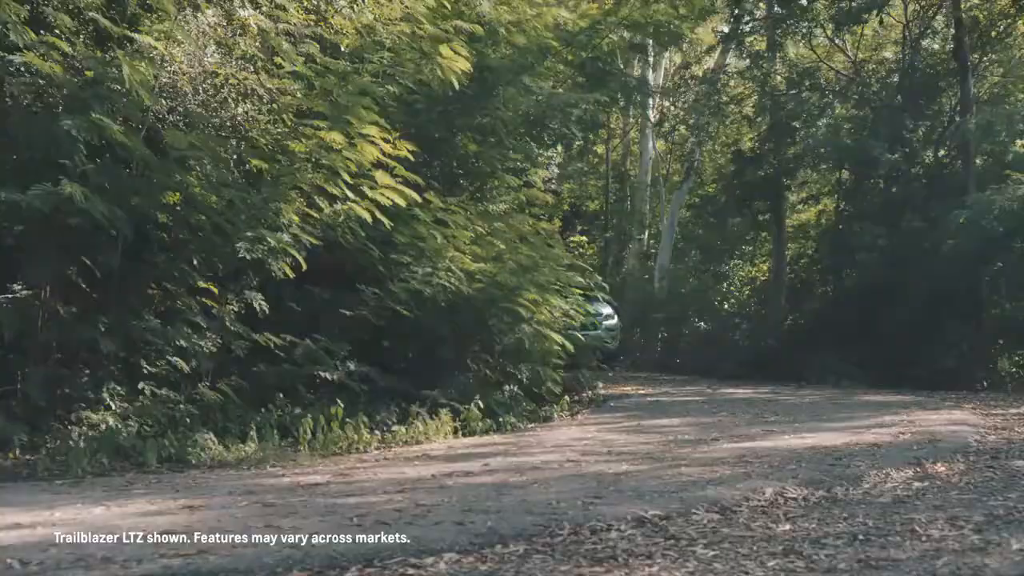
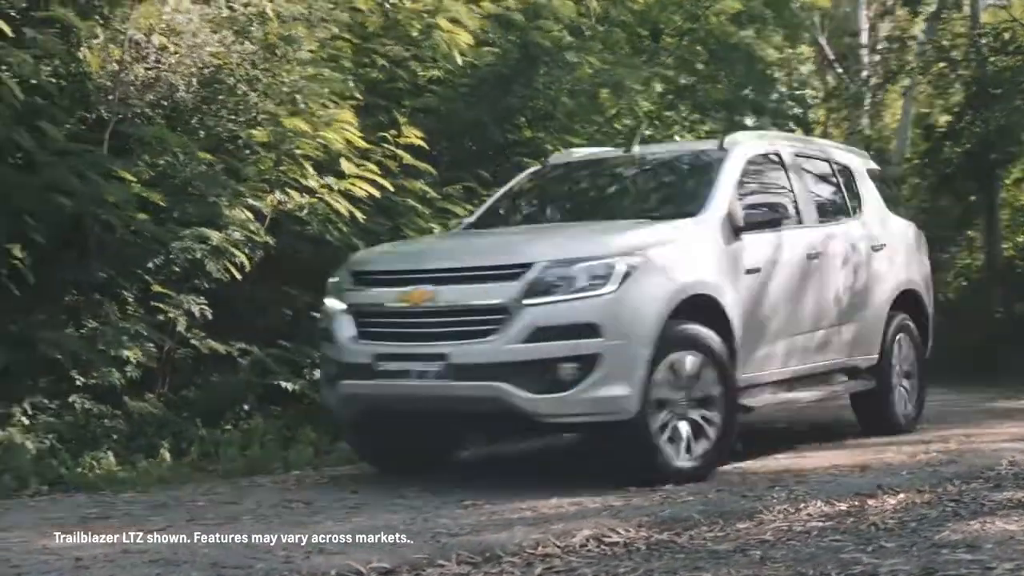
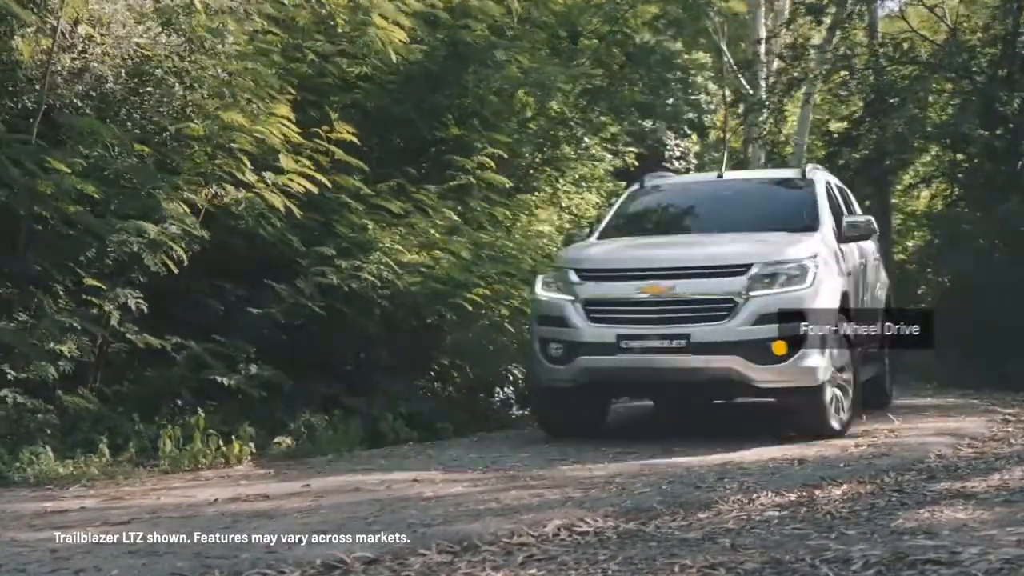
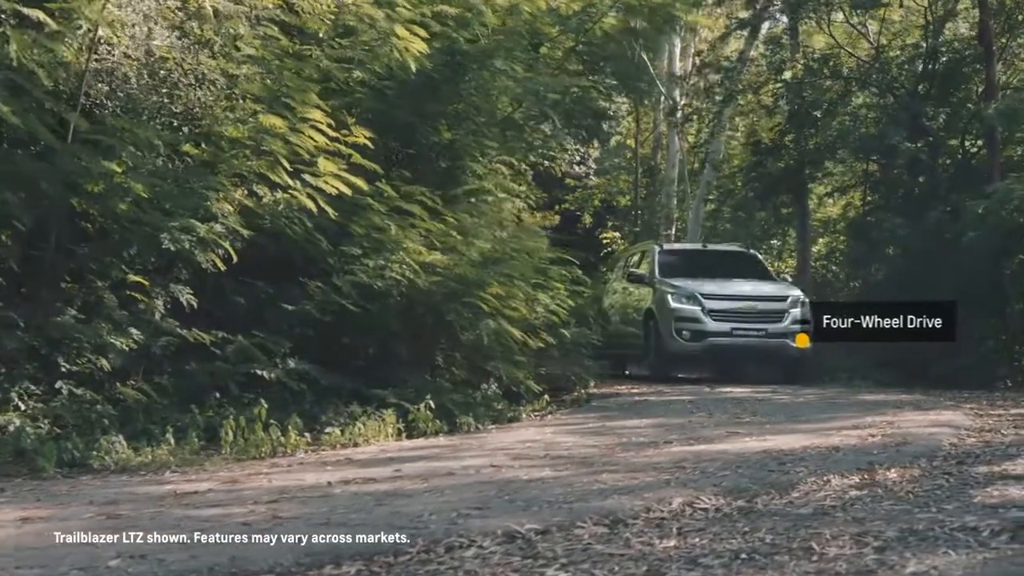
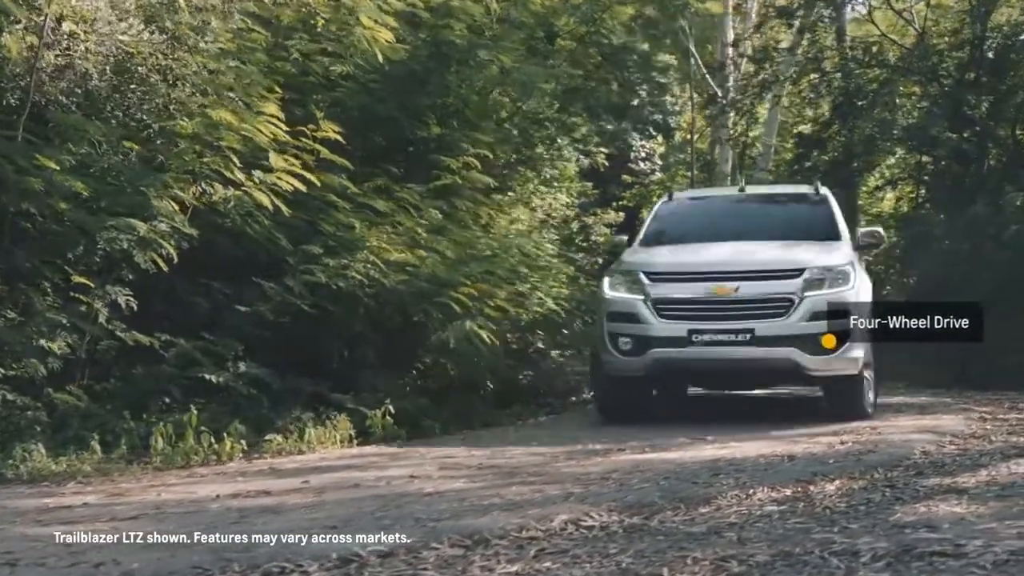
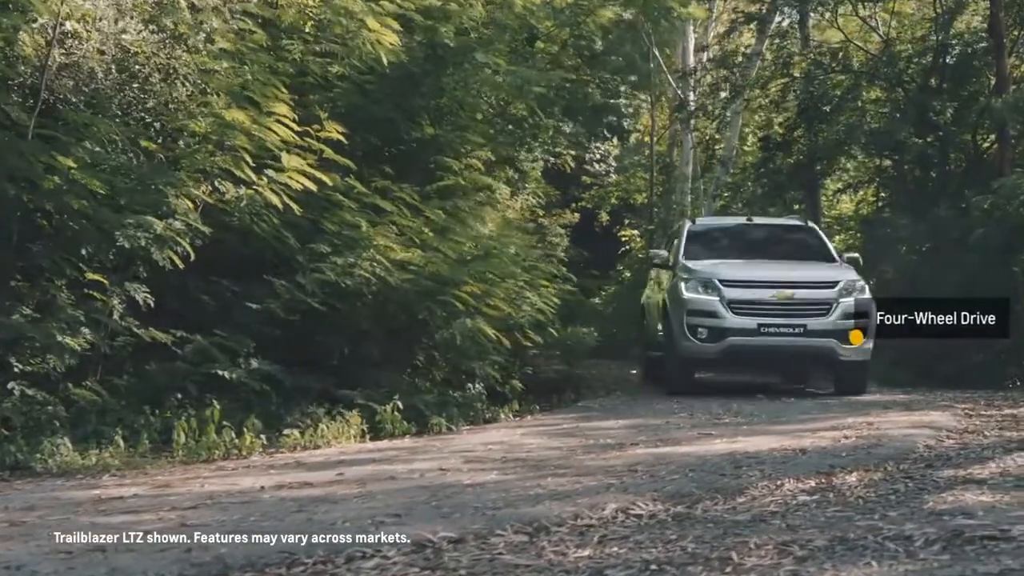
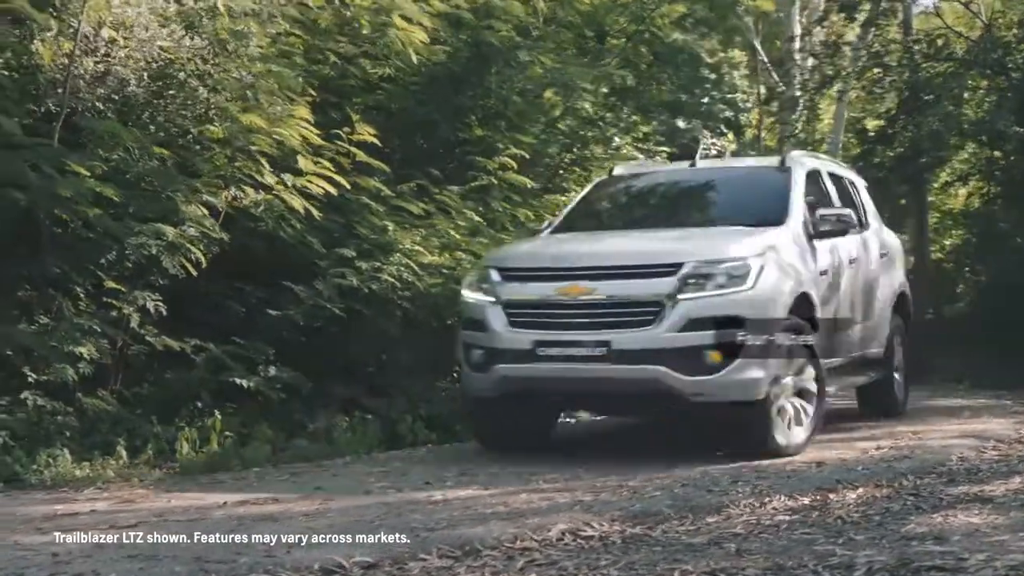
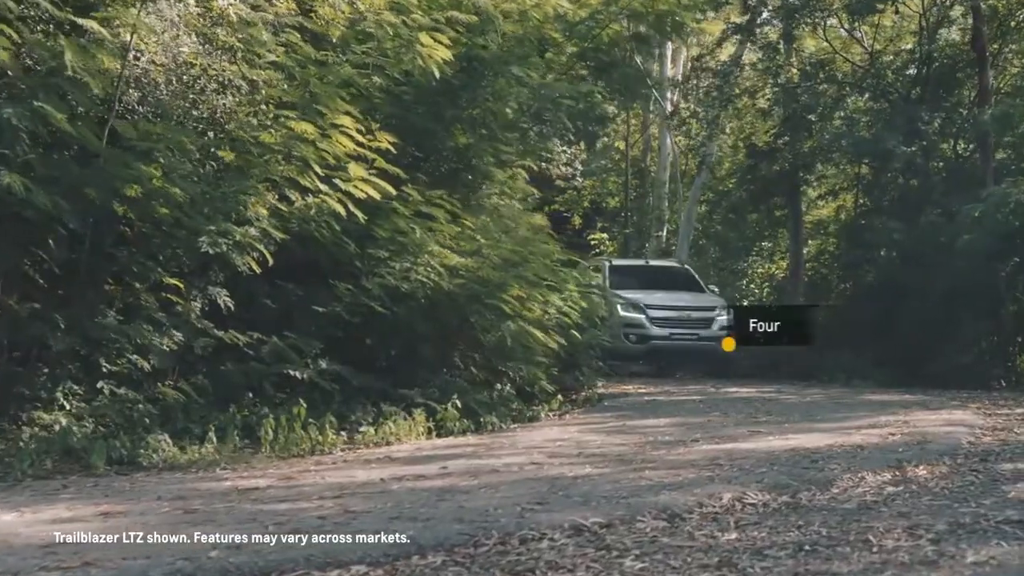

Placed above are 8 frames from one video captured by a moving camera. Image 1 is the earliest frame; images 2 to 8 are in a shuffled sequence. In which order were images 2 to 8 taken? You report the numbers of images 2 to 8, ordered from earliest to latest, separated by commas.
8, 4, 6, 5, 3, 7, 2
